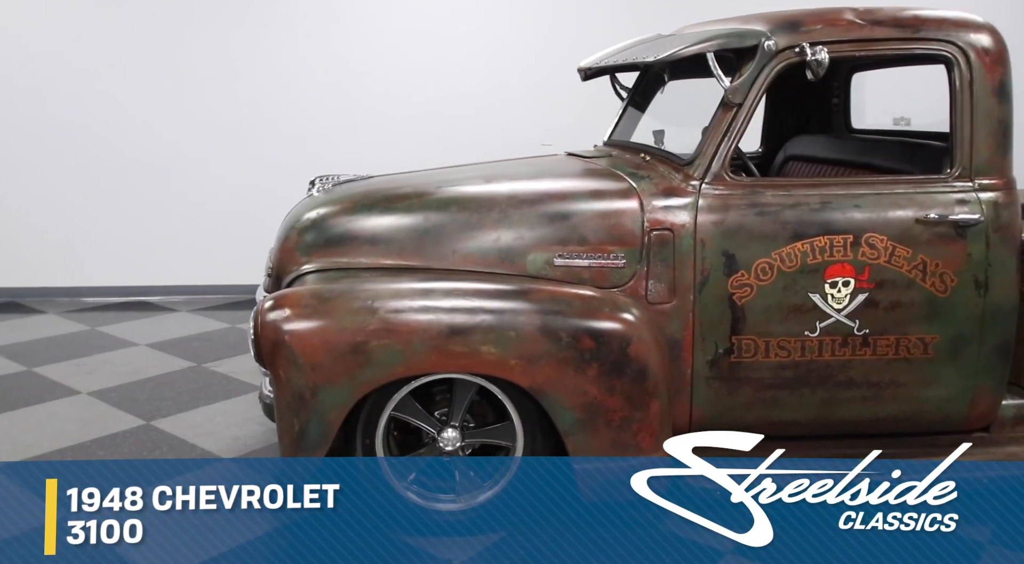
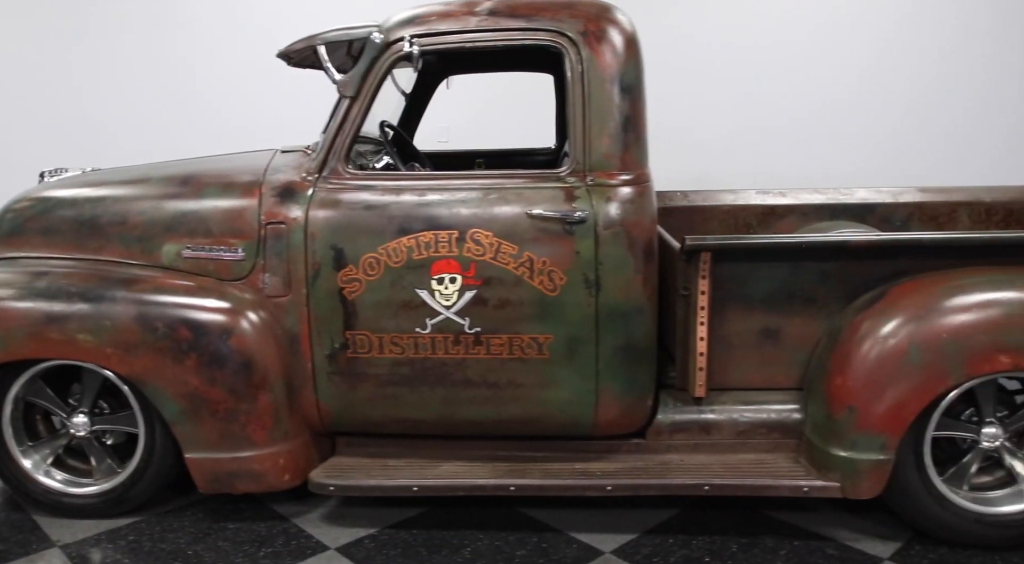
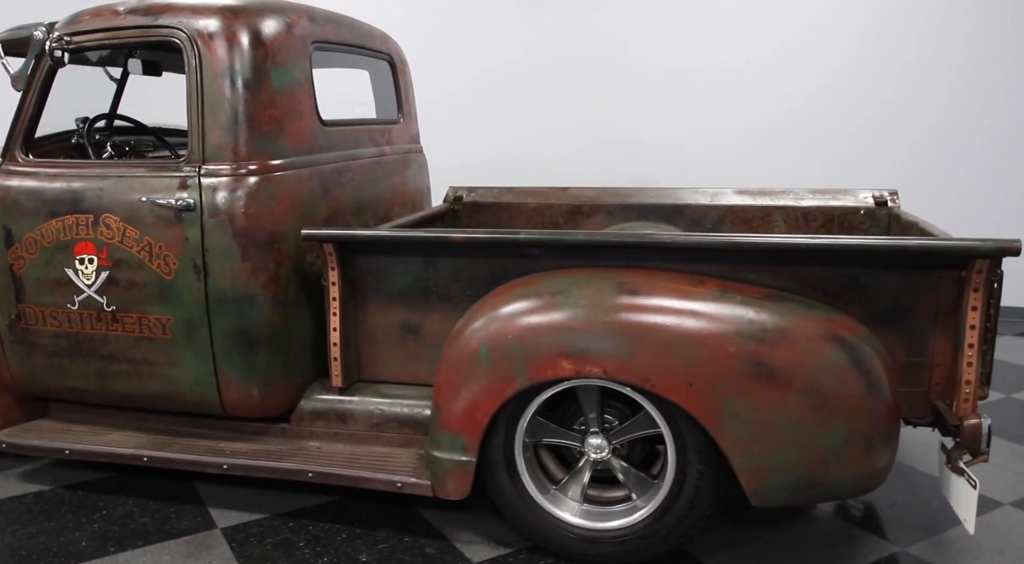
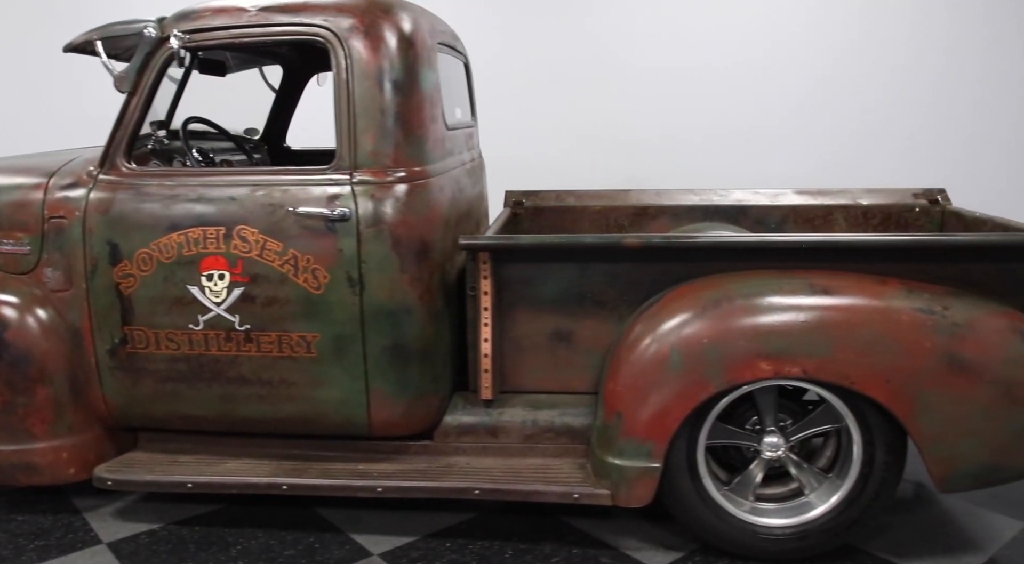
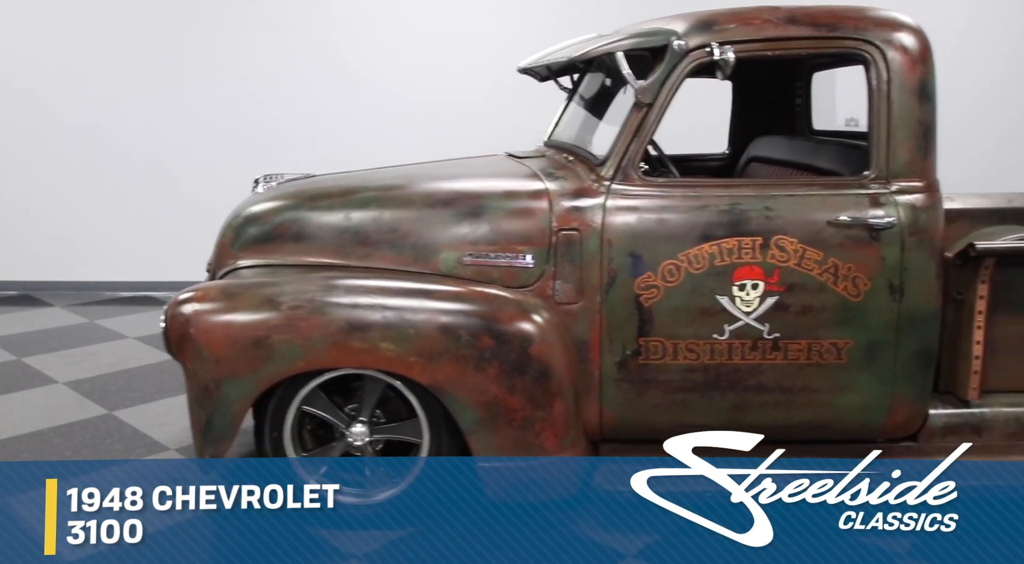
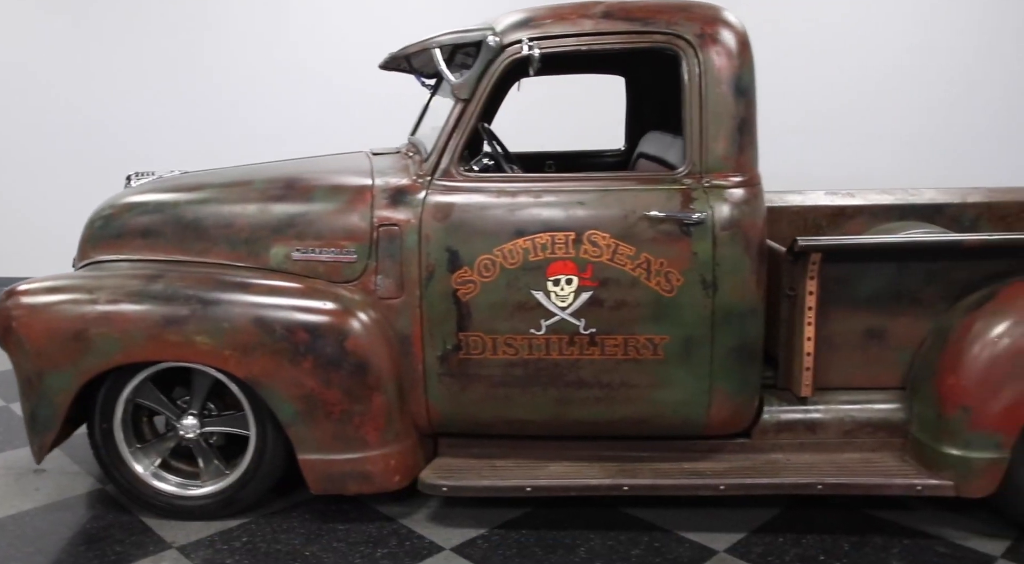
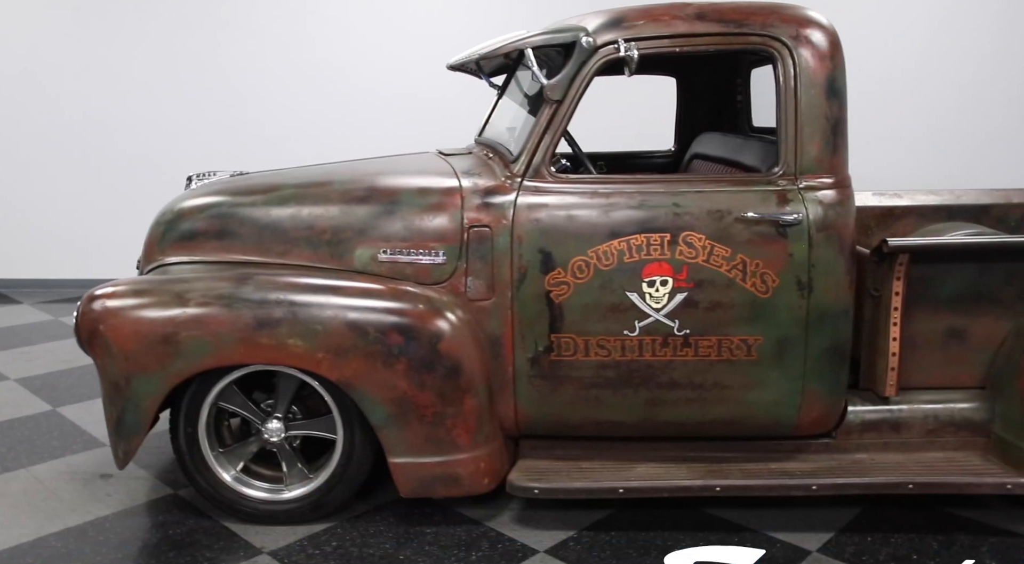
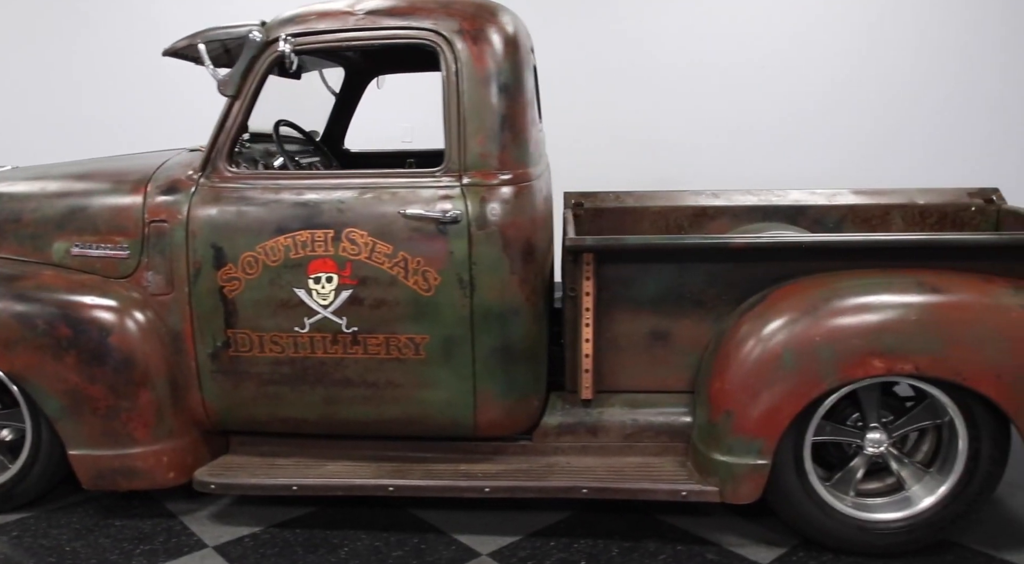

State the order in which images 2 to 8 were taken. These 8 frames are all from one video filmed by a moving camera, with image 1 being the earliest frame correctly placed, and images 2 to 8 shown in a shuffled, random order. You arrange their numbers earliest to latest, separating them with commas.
5, 7, 6, 2, 8, 4, 3
